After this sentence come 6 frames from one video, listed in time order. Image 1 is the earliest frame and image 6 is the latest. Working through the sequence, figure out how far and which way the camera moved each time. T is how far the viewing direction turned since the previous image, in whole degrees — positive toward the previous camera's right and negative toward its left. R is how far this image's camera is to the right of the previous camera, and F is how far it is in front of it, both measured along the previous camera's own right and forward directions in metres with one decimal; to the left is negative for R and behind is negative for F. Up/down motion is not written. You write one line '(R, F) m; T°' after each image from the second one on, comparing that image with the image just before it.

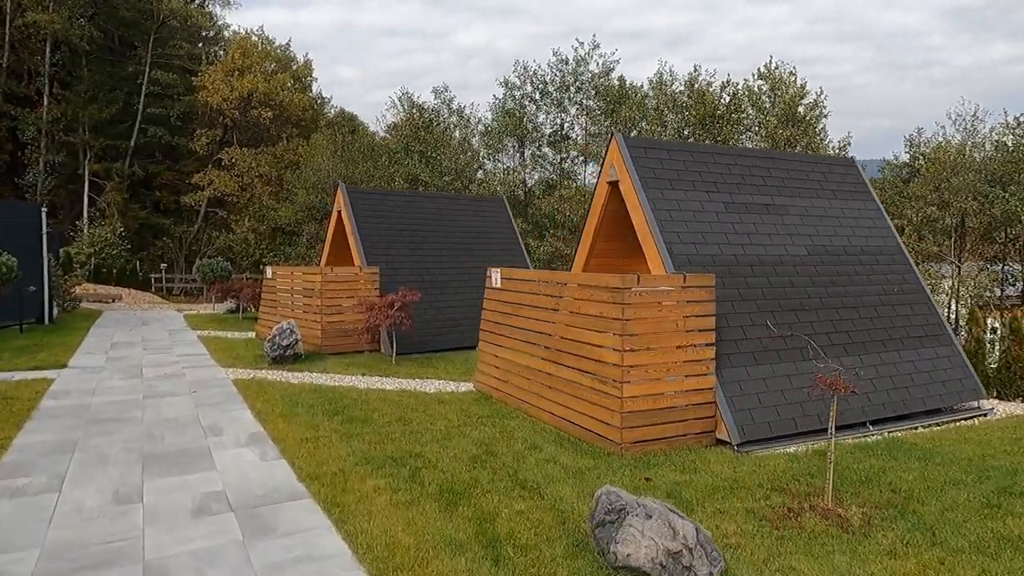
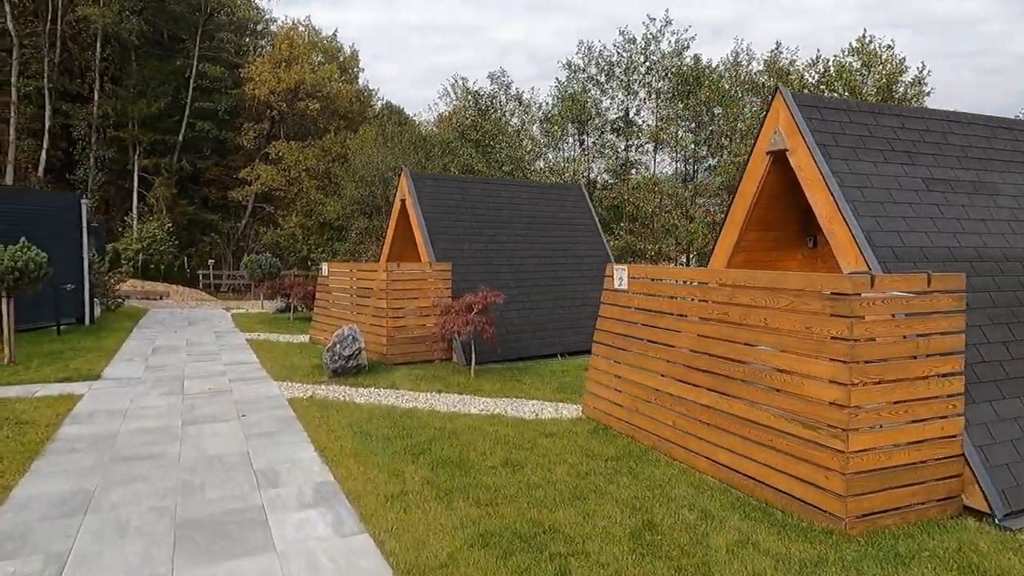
(-0.6, +1.3) m; -3°
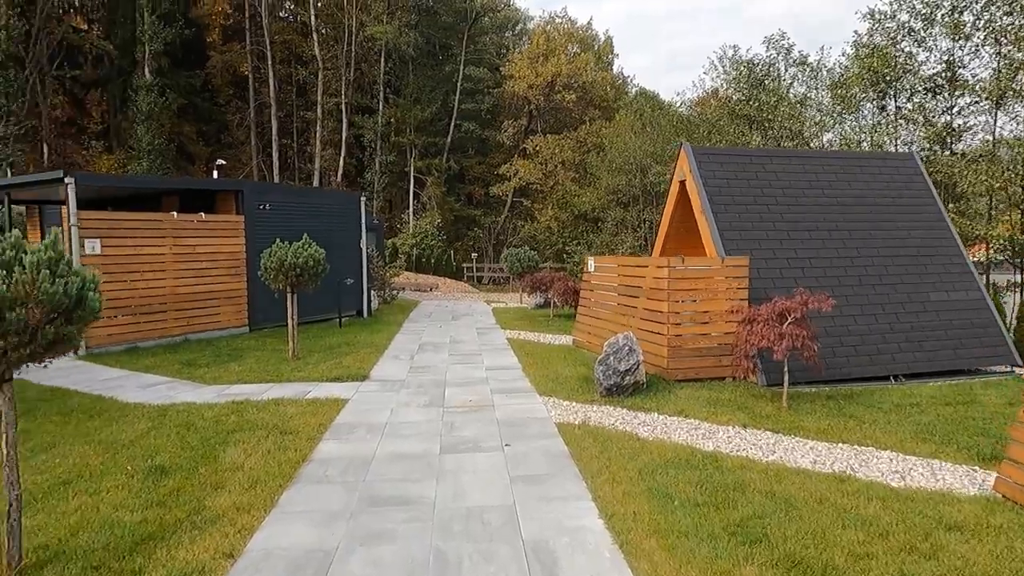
(-0.5, +1.2) m; -21°
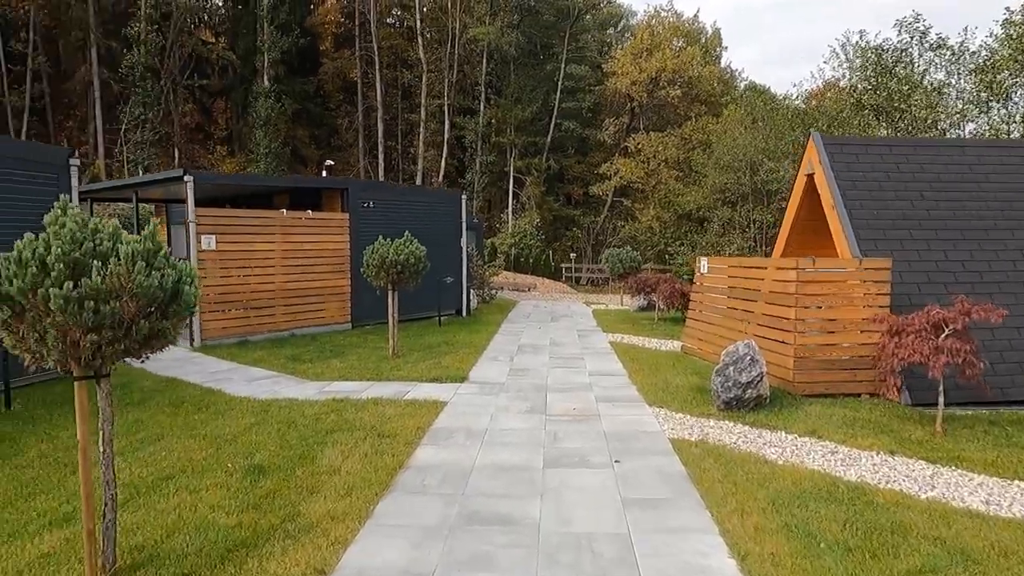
(-0.1, +0.3) m; -8°
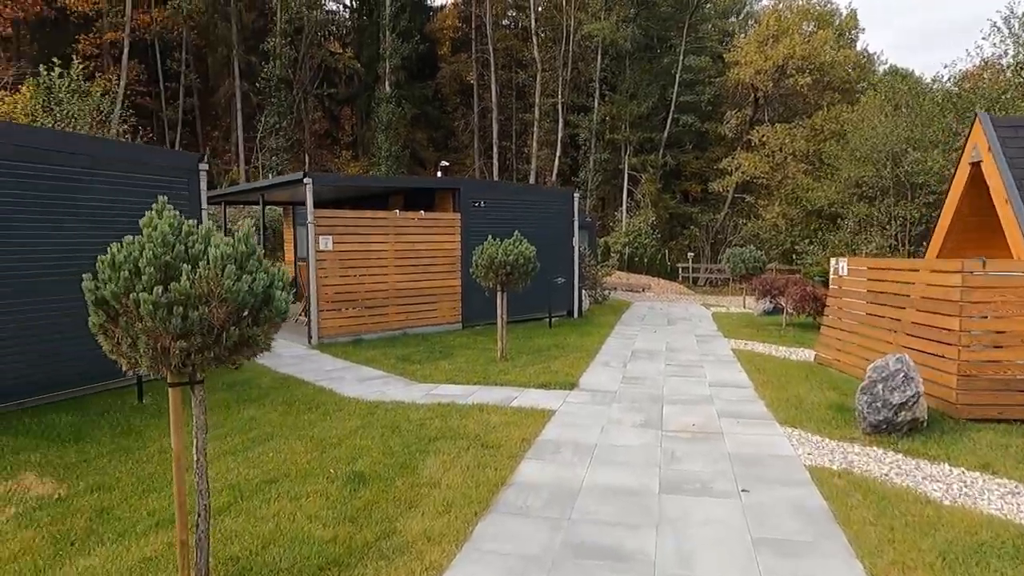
(0.0, +0.3) m; -10°
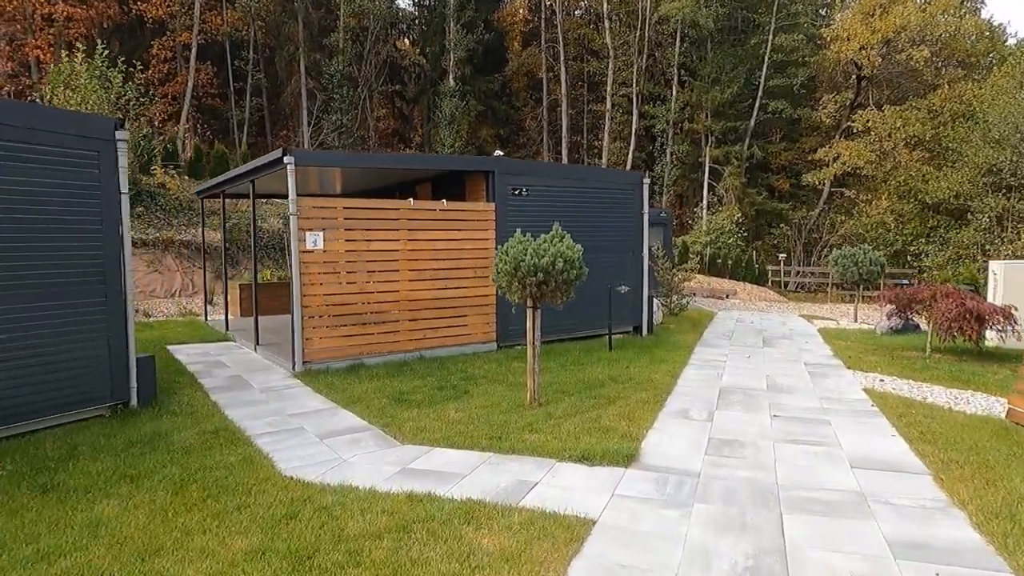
(+0.3, +2.1) m; -6°
